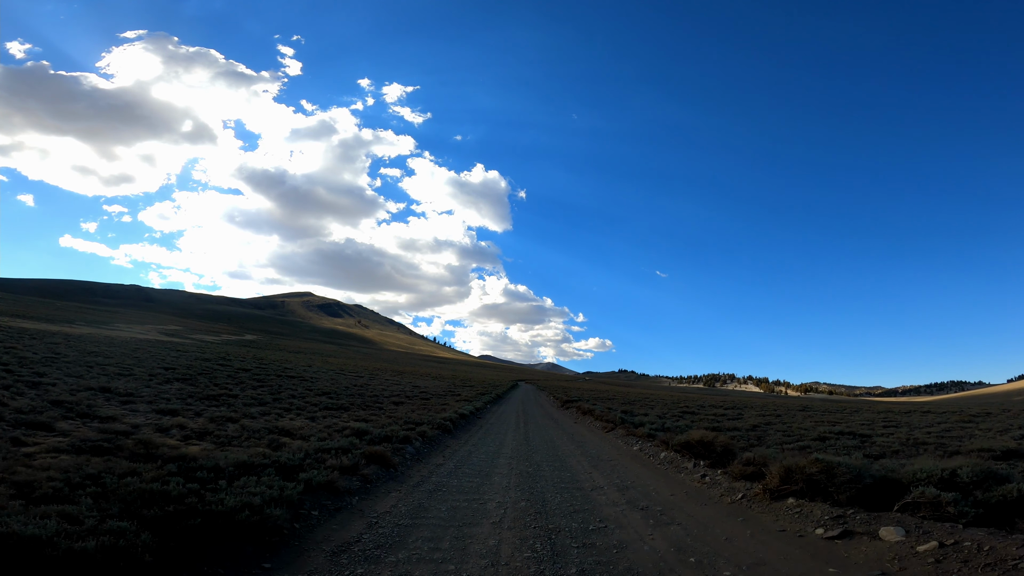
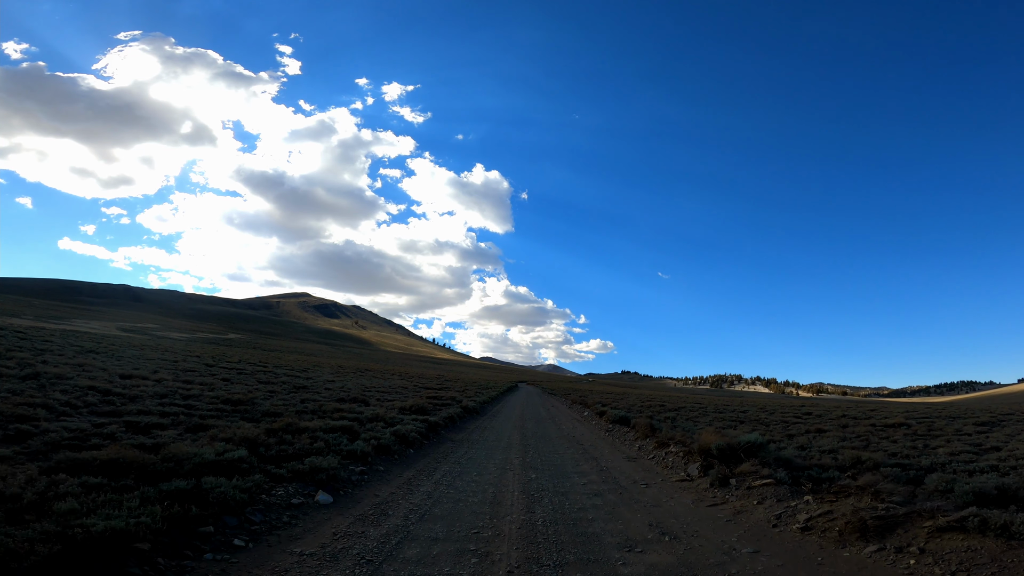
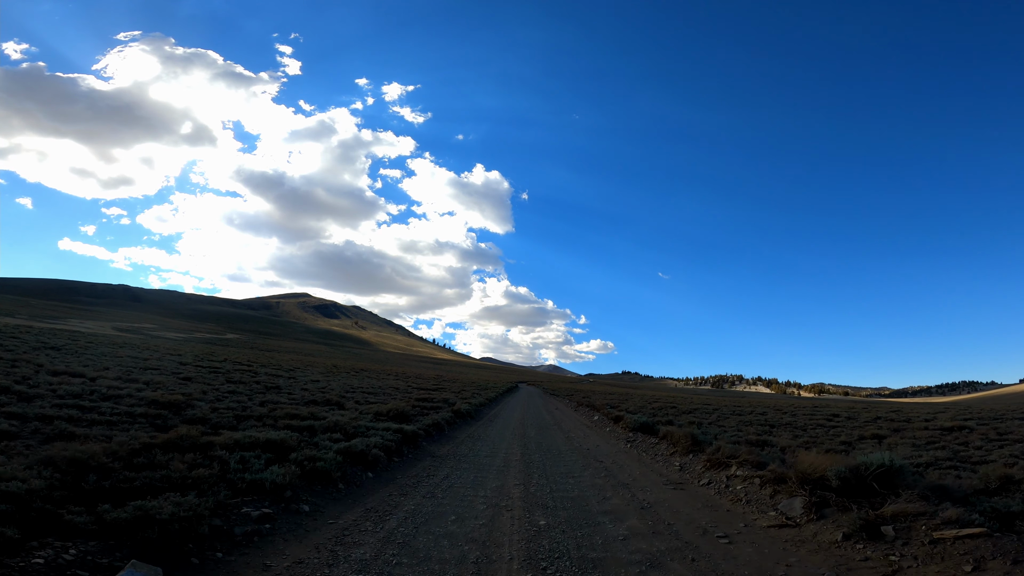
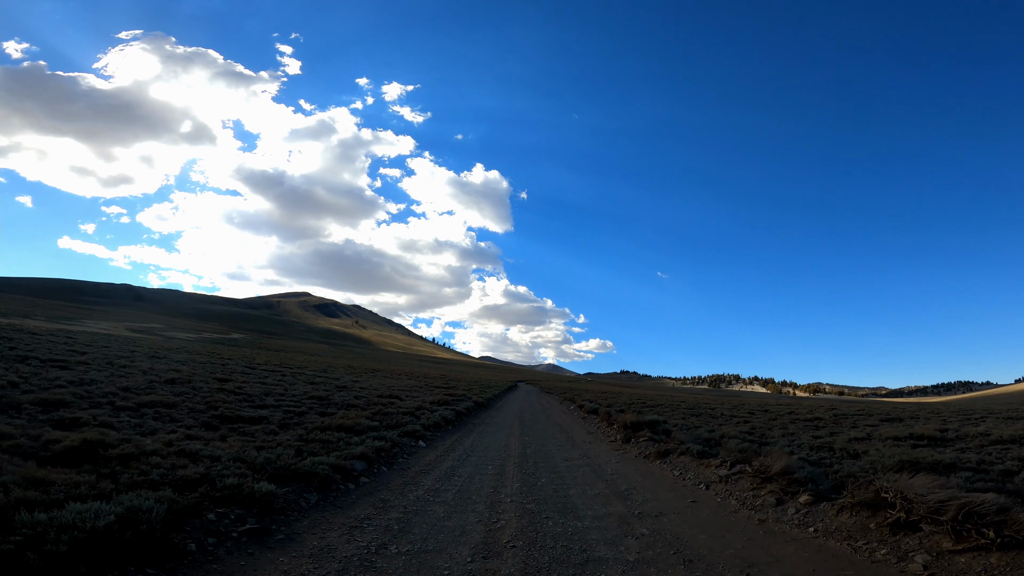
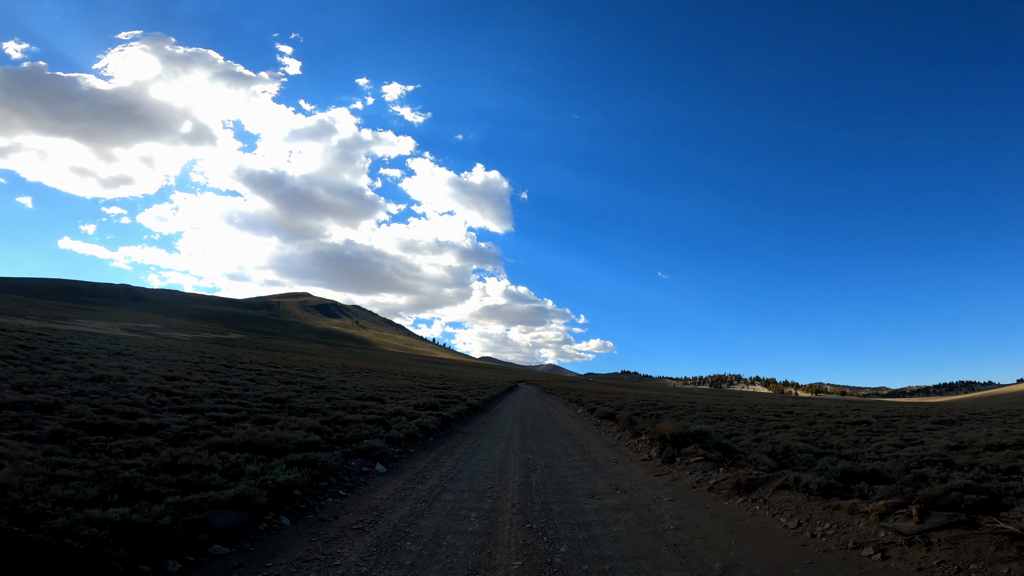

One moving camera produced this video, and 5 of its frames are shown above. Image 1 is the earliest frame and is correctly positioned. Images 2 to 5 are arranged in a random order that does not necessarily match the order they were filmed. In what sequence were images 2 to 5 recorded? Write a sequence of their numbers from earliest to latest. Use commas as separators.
4, 5, 2, 3
